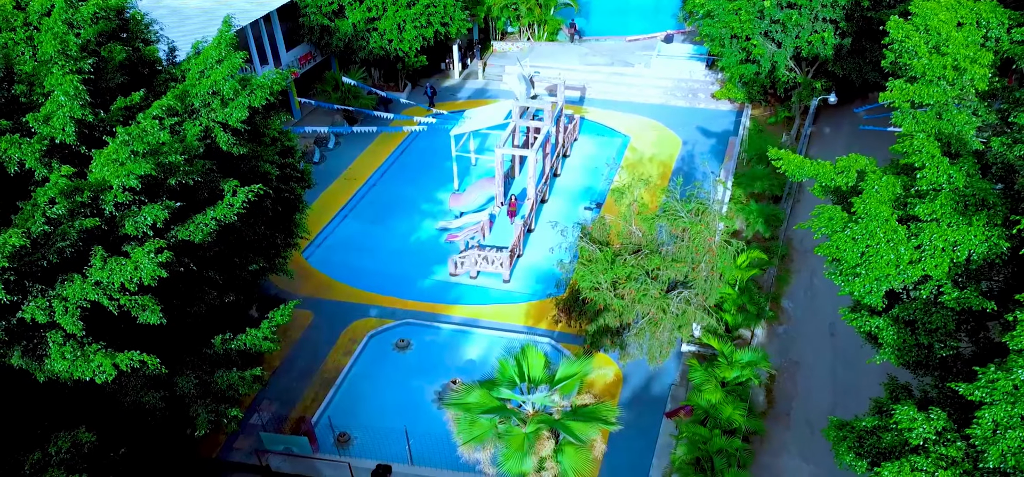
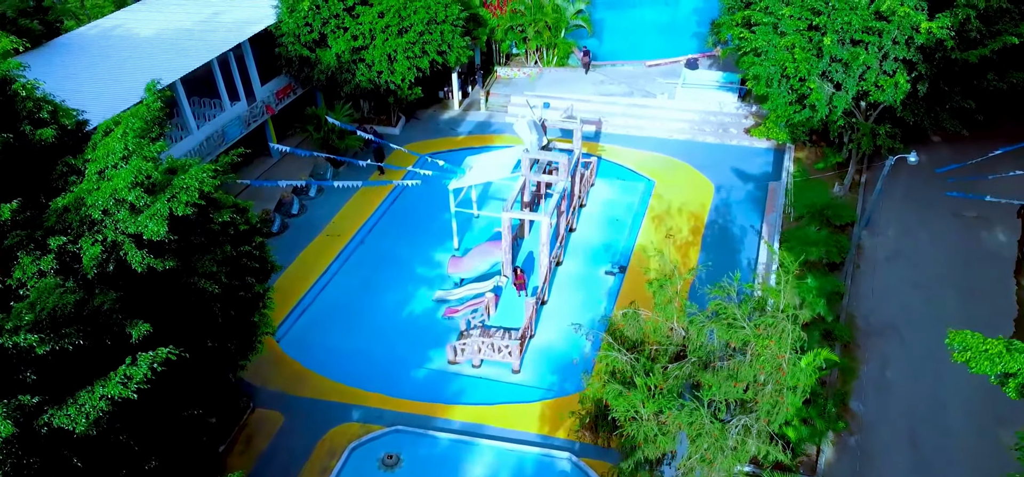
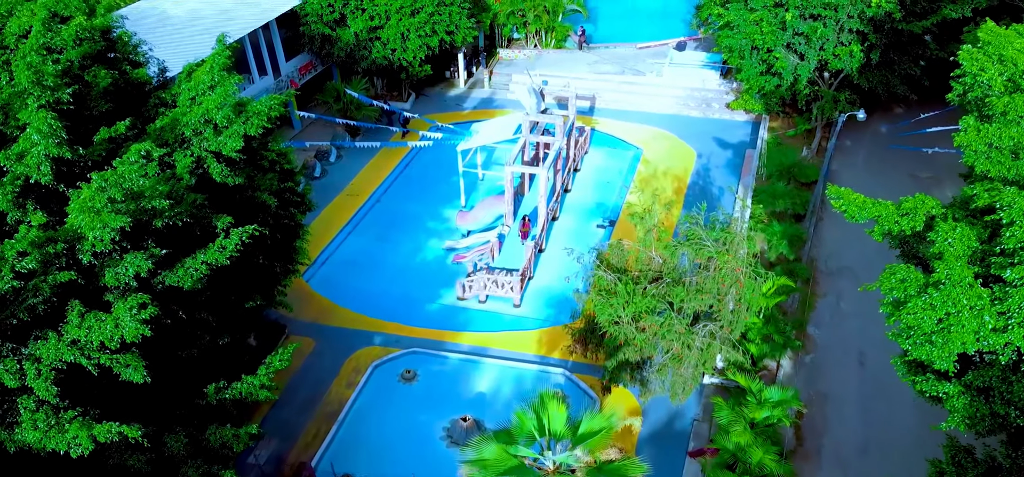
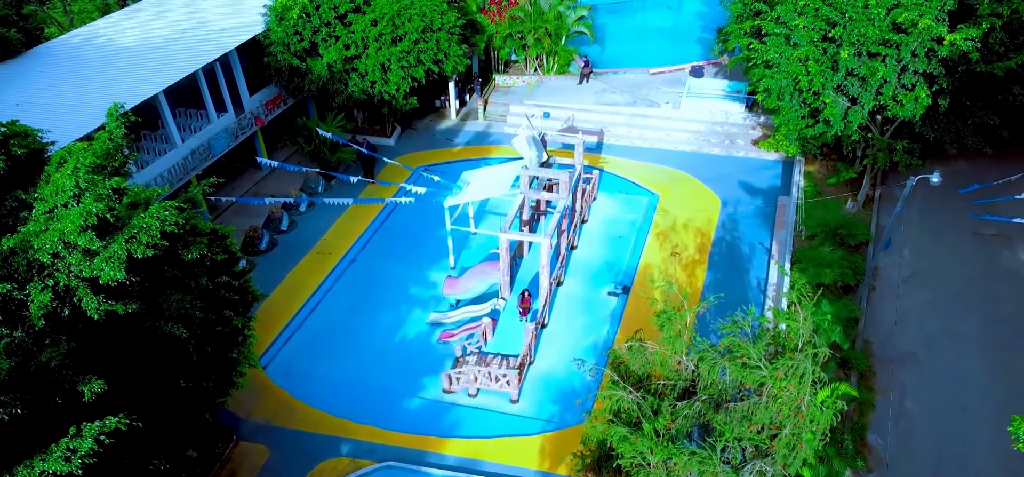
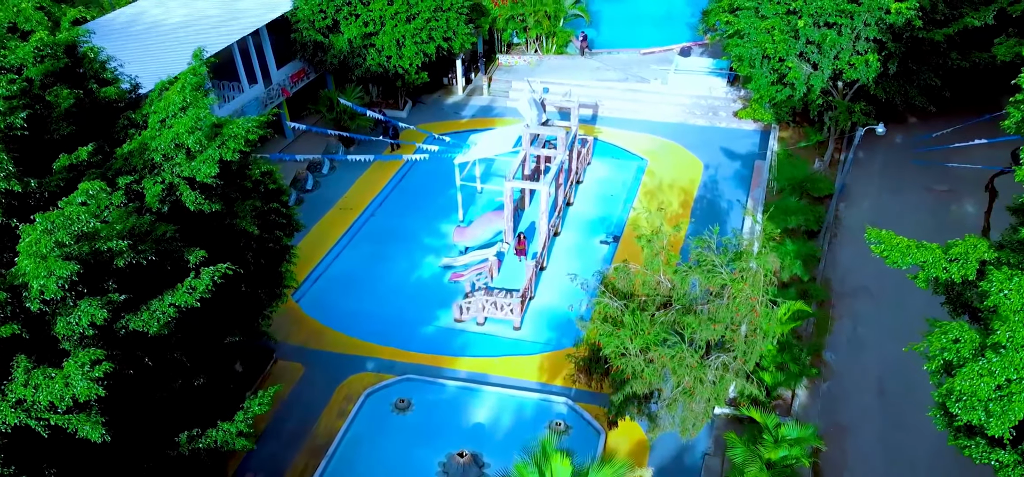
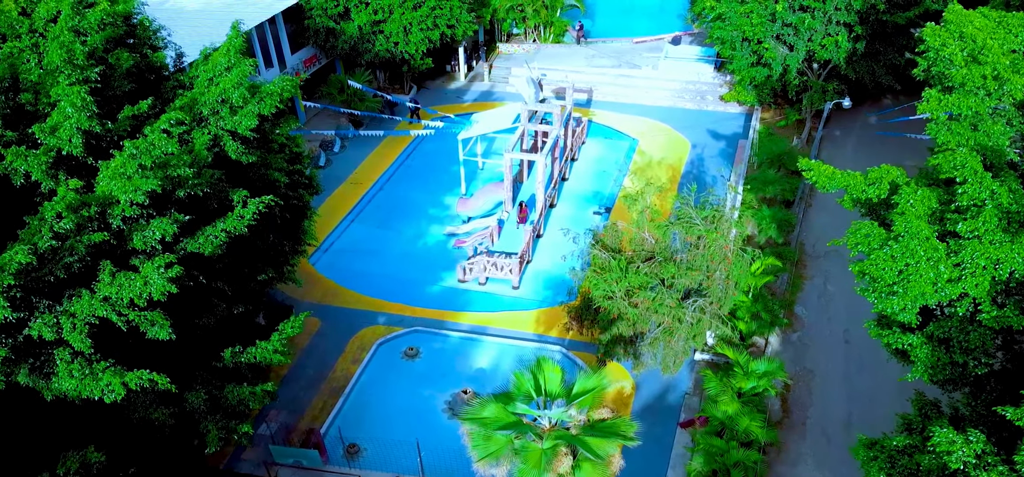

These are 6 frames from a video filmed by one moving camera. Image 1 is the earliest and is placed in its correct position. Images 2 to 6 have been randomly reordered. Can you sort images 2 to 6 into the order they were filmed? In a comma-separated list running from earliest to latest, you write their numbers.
6, 3, 5, 2, 4
